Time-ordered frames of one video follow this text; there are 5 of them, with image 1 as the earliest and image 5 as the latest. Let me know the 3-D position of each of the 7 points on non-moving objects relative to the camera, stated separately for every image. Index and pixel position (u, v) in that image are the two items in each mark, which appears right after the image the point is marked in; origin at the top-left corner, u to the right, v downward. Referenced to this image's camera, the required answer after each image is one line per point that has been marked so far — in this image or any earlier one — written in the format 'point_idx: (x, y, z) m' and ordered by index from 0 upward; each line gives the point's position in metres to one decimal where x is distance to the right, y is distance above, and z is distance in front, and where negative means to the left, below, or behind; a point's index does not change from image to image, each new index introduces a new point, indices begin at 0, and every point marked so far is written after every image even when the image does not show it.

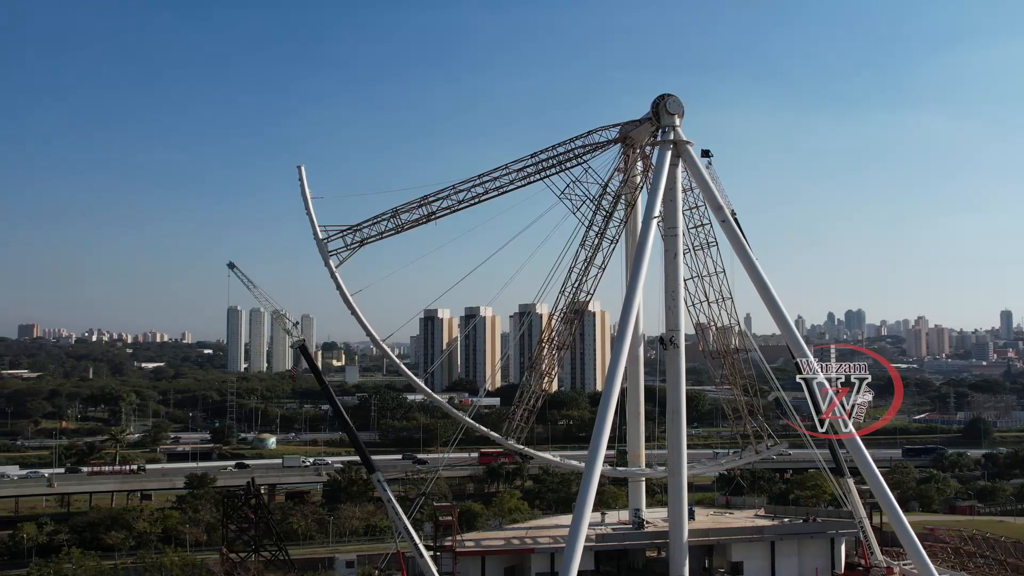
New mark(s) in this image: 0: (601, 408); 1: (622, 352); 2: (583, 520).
0: (+1.8, -2.5, +17.1) m
1: (+2.3, -1.5, +17.7) m
2: (+1.3, -4.5, +15.6) m
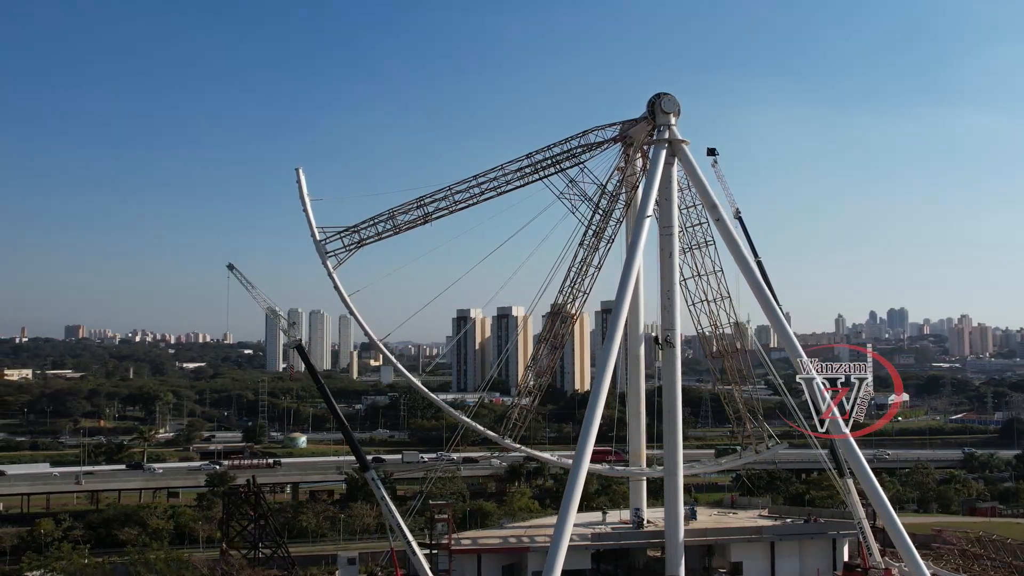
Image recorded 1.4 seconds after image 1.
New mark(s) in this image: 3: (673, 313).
0: (+1.6, -2.5, +17.1) m
1: (+2.1, -1.5, +17.7) m
2: (+1.1, -4.5, +15.7) m
3: (+3.9, -0.6, +19.8) m
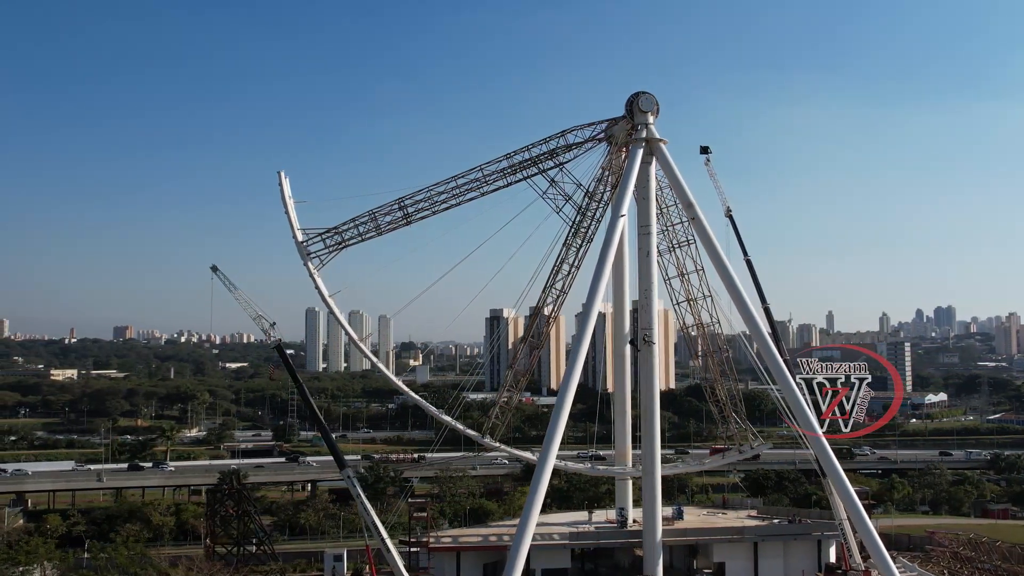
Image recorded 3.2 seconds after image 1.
0: (+0.9, -2.5, +17.2) m
1: (+1.4, -1.4, +17.8) m
2: (+0.4, -4.5, +15.7) m
3: (+3.3, -0.6, +19.7) m
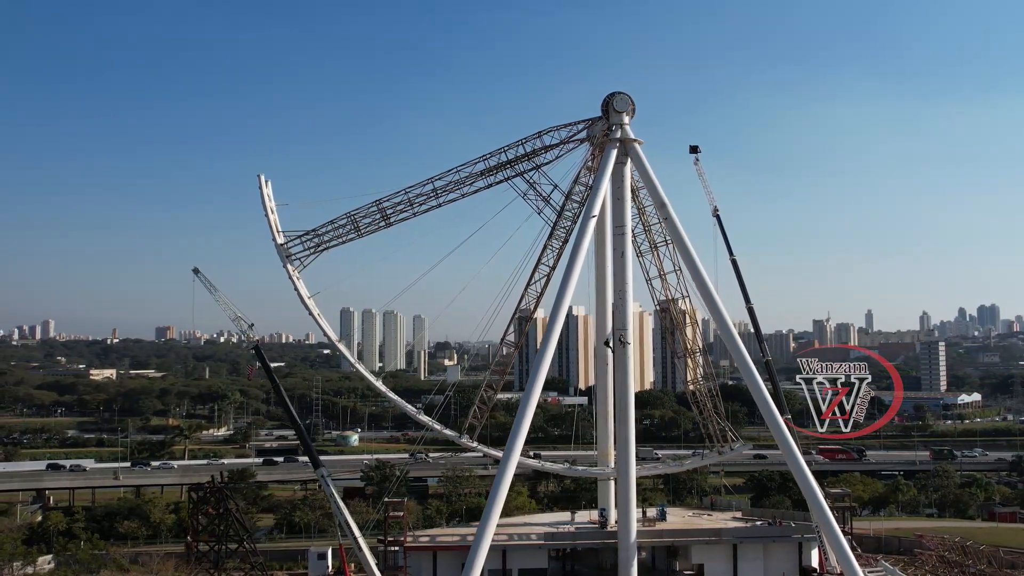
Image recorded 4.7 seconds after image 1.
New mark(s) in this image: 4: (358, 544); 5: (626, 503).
0: (+0.2, -2.5, +17.2) m
1: (+0.7, -1.5, +17.8) m
2: (-0.4, -4.5, +15.8) m
3: (+2.7, -0.6, +19.7) m
4: (-3.6, -6.0, +19.1) m
5: (+2.7, -5.2, +19.3) m
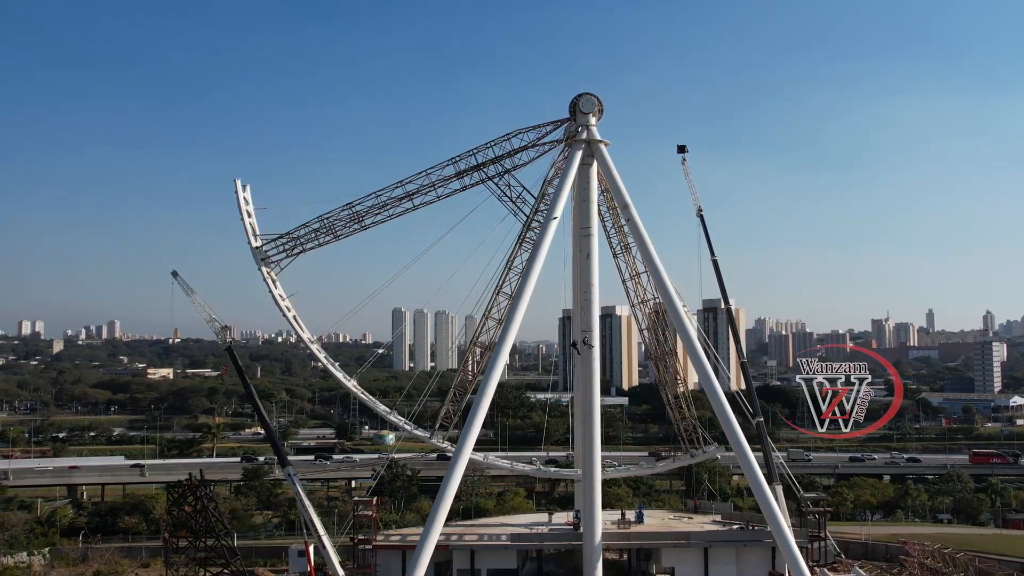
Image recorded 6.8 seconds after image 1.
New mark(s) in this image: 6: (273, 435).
0: (-0.7, -2.5, +17.3) m
1: (-0.2, -1.5, +17.9) m
2: (-1.4, -4.5, +16.0) m
3: (+1.9, -0.6, +19.7) m
4: (-4.4, -6.1, +19.4) m
5: (+1.8, -5.2, +19.3) m
6: (-5.7, -3.6, +19.8) m
